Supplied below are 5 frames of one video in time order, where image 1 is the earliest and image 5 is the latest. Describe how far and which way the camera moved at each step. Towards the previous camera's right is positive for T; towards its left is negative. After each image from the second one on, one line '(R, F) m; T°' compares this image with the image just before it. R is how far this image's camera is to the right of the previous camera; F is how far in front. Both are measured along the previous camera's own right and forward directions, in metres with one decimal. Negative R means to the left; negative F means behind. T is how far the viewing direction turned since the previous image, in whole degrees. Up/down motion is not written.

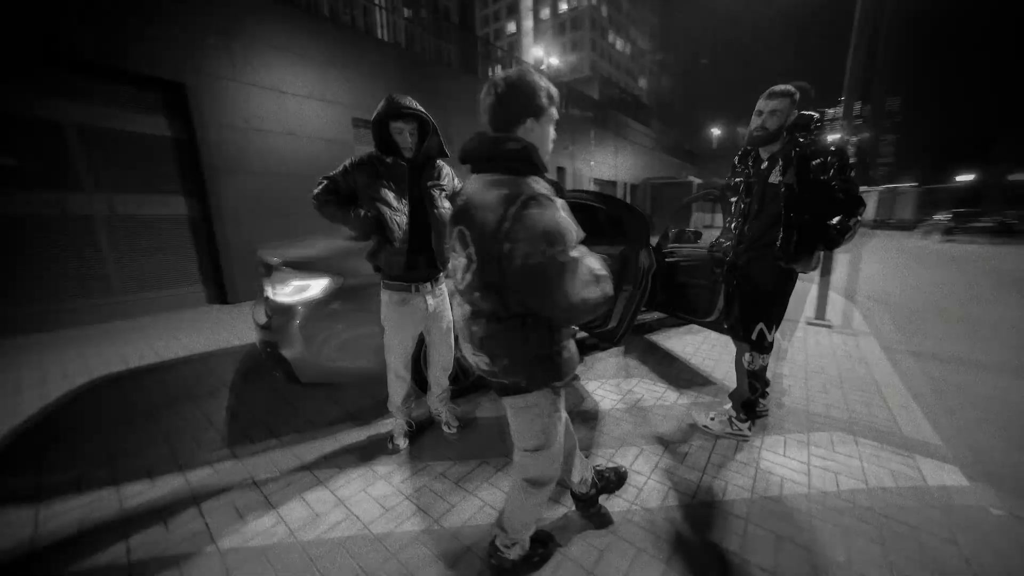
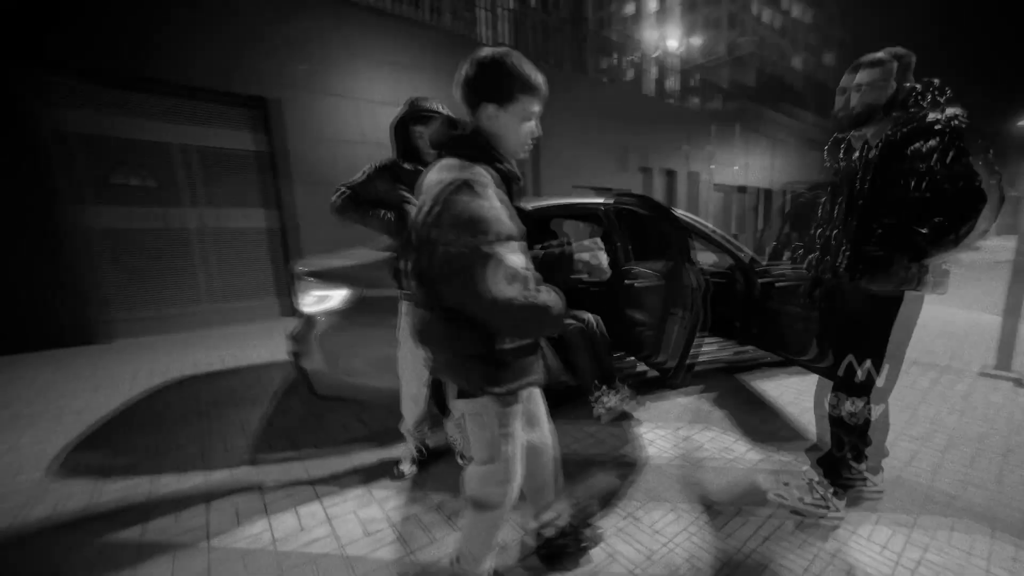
(+0.5, +0.3) m; -14°
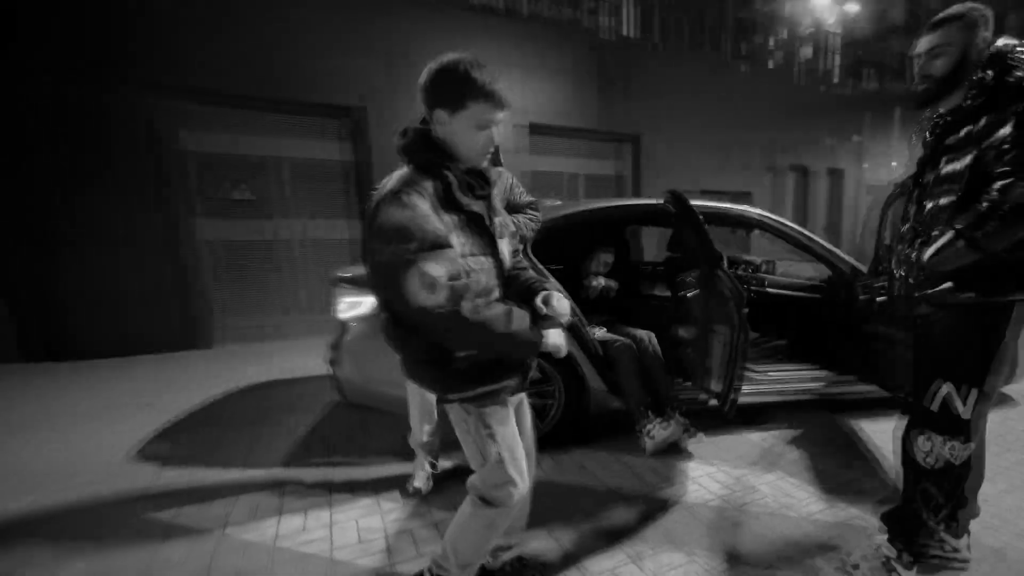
(+0.5, +0.1) m; -12°
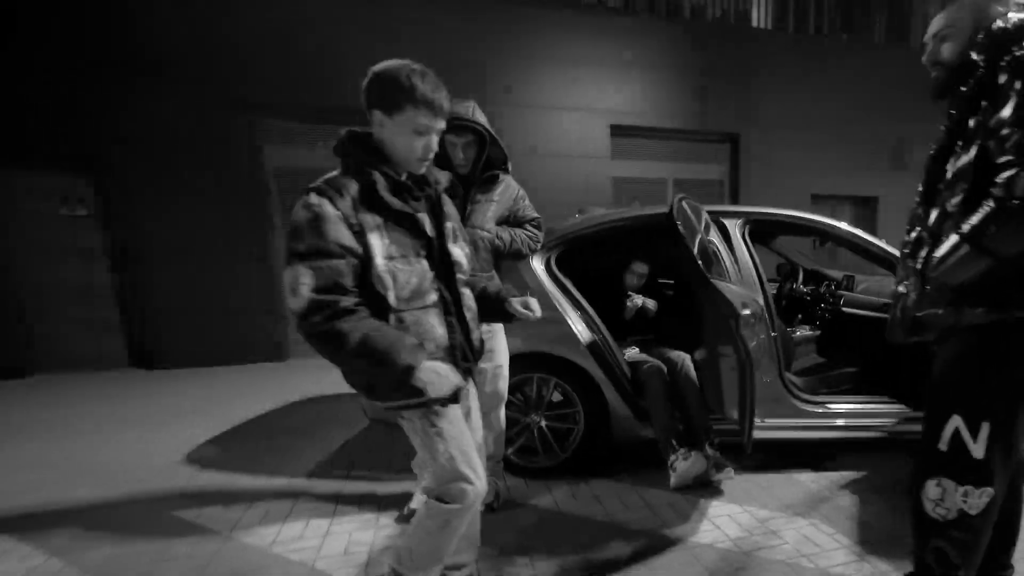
(+0.5, 0.0) m; -9°
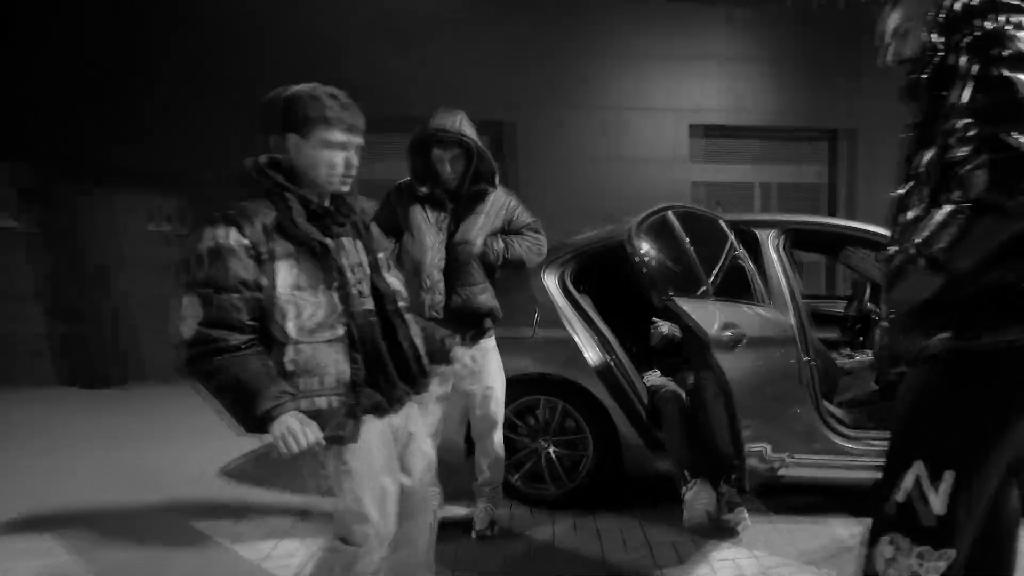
(+0.4, 0.0) m; -7°
